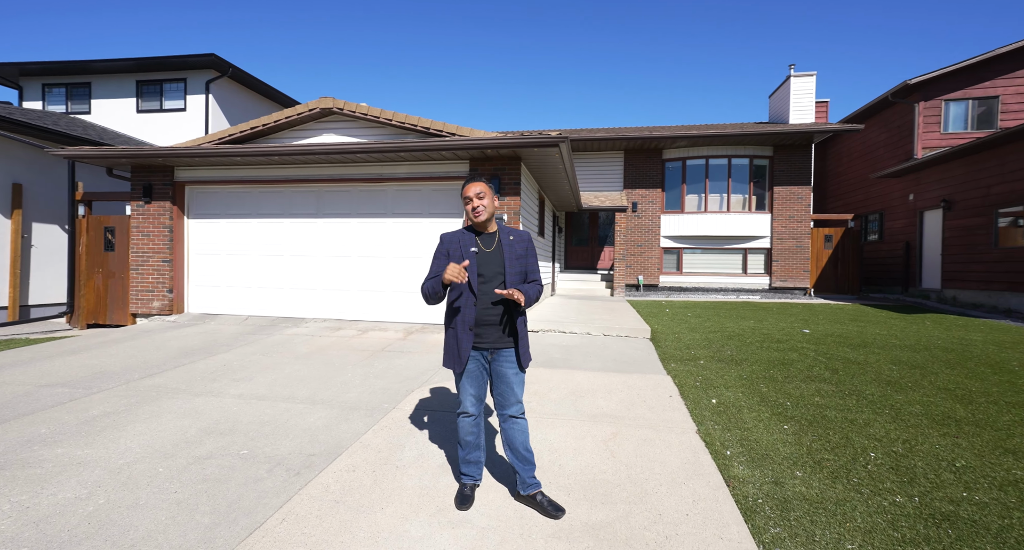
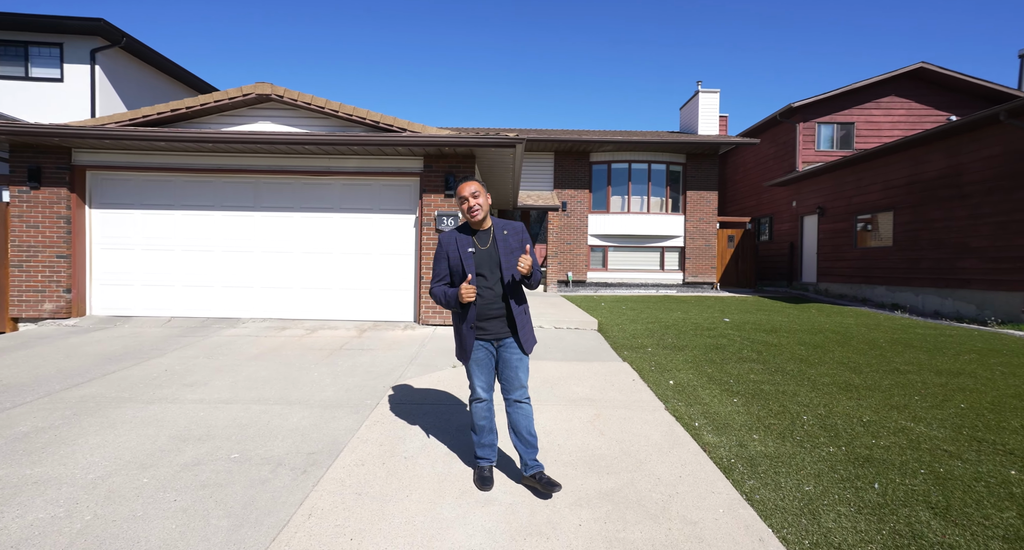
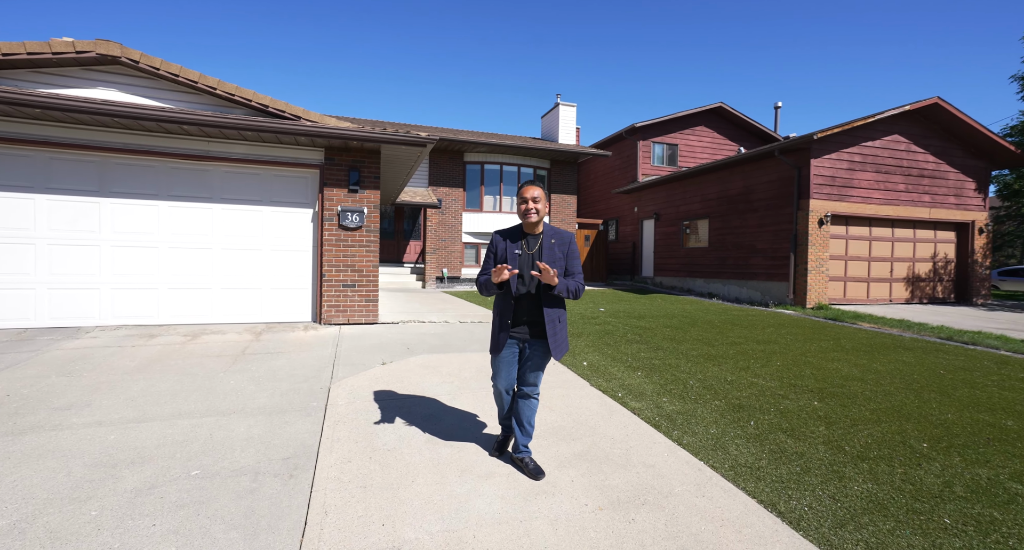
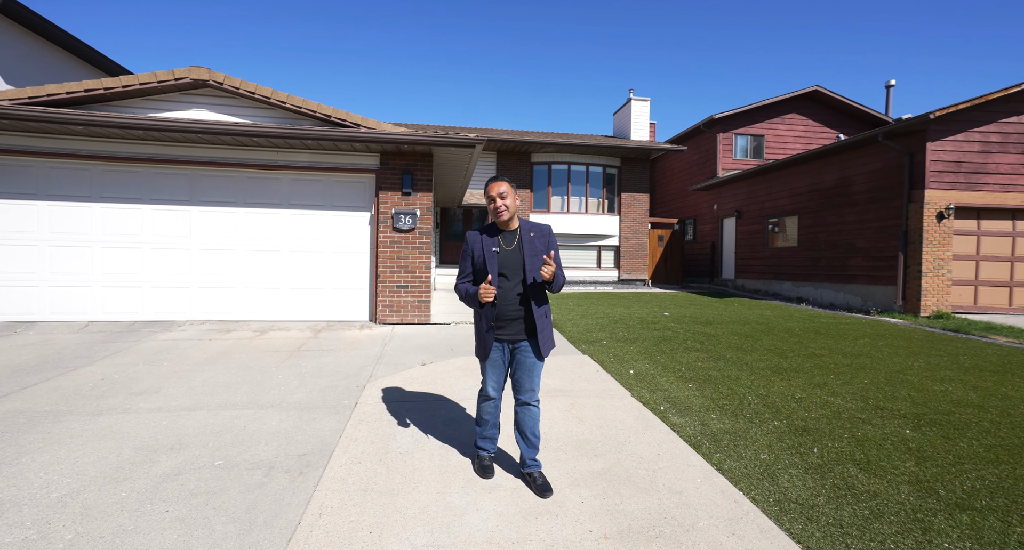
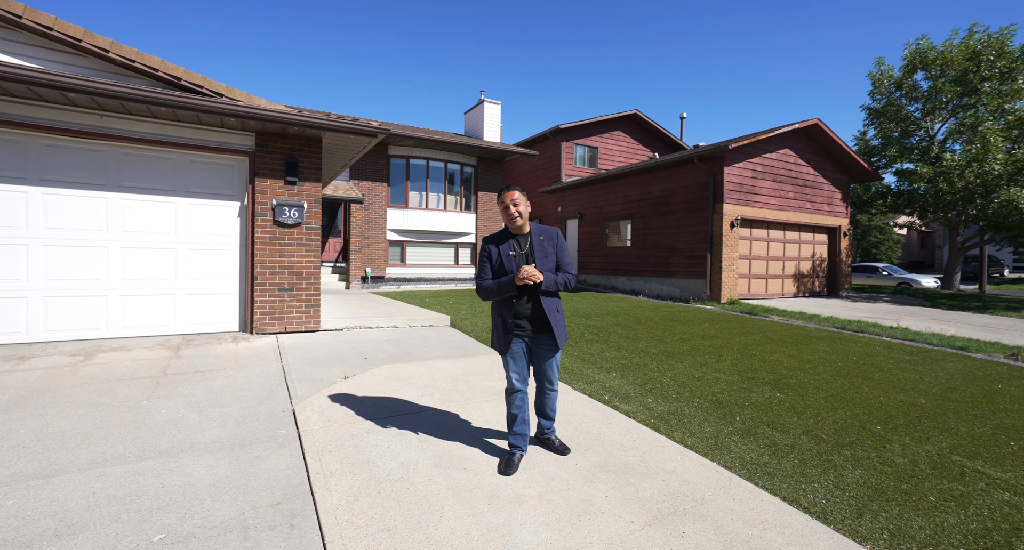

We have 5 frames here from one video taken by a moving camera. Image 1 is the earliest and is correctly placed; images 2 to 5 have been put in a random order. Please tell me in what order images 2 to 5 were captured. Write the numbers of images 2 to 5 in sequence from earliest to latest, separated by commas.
2, 4, 3, 5
